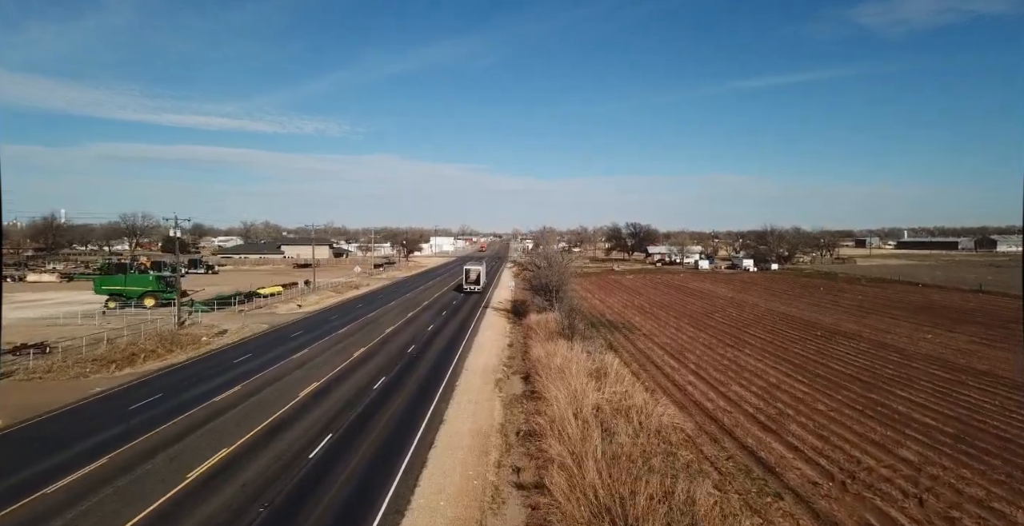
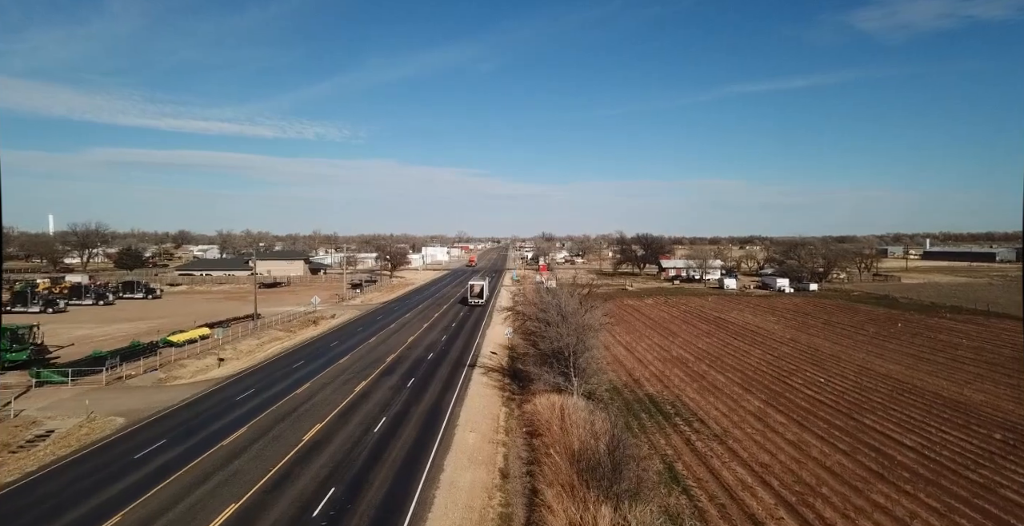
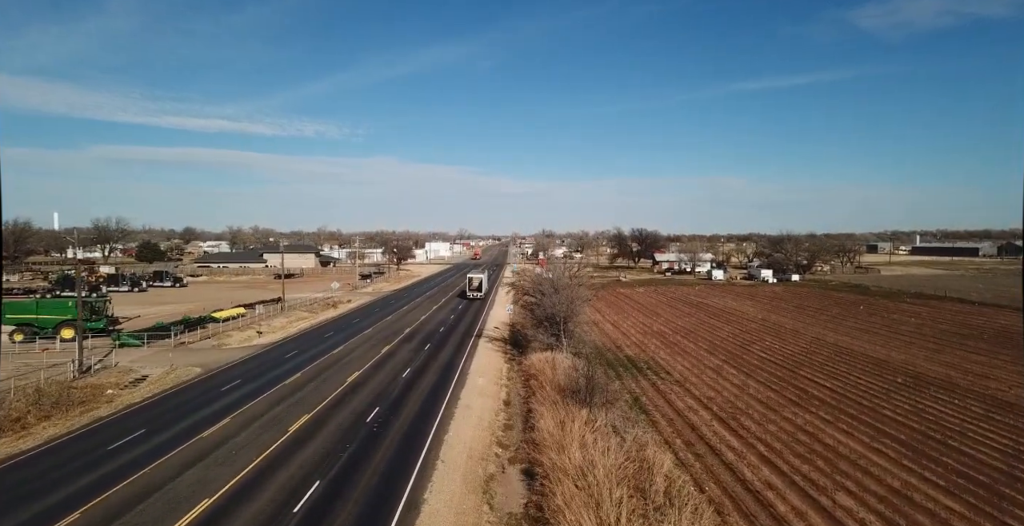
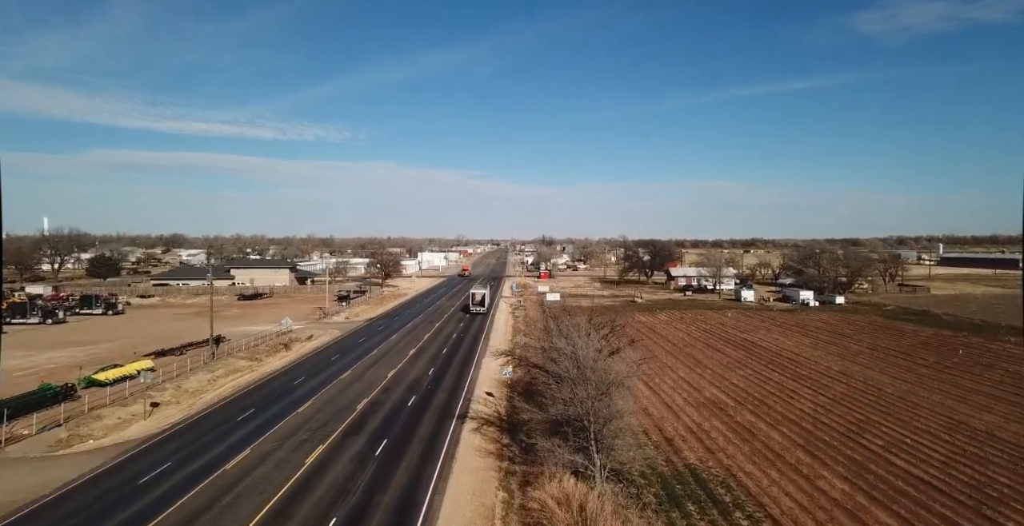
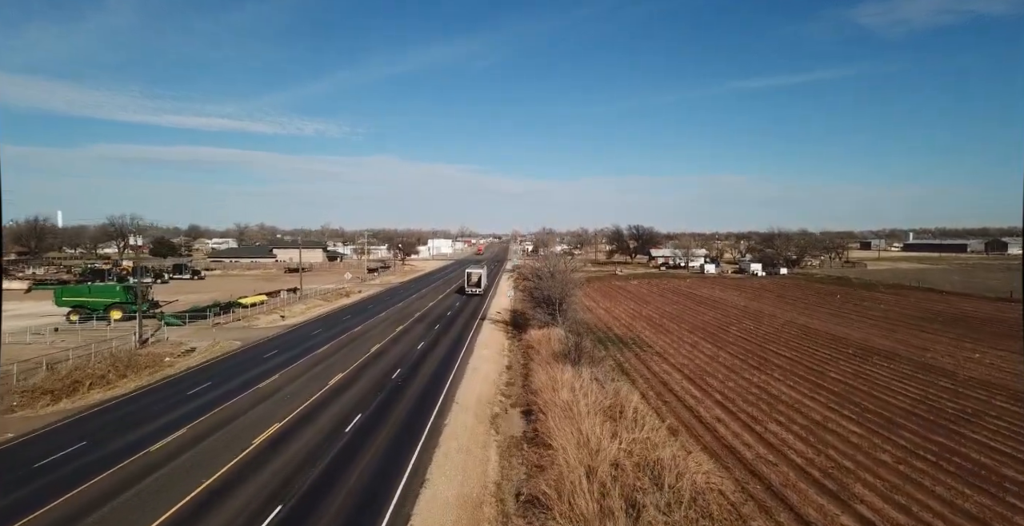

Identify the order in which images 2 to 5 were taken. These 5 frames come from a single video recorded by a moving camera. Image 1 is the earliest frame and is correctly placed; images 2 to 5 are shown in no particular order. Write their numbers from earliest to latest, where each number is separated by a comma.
5, 3, 2, 4
